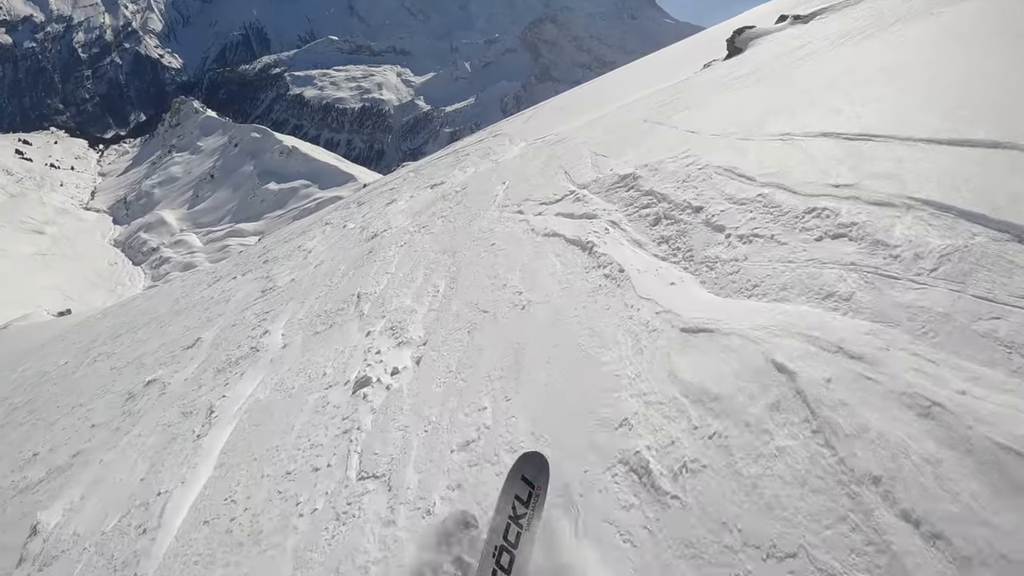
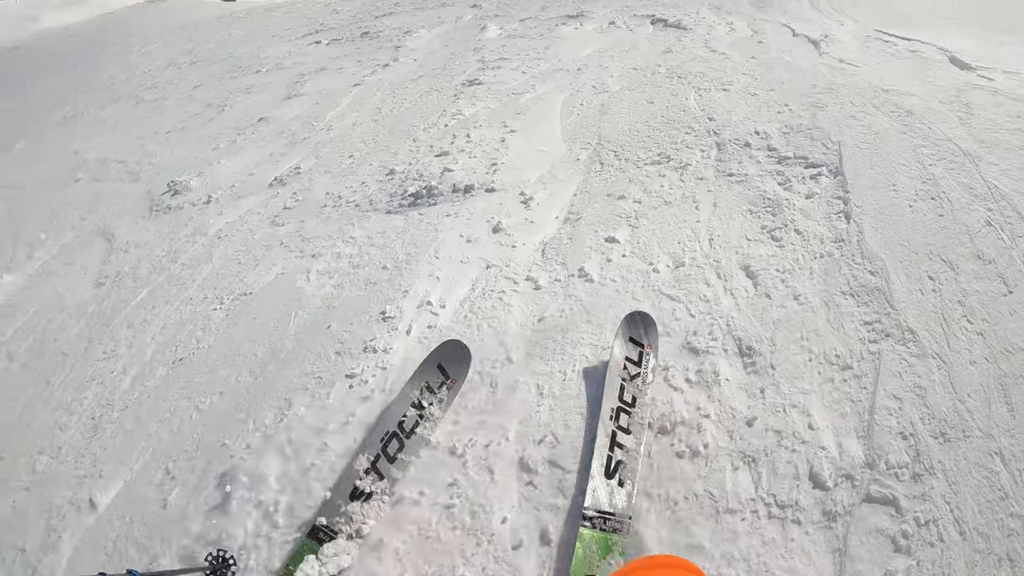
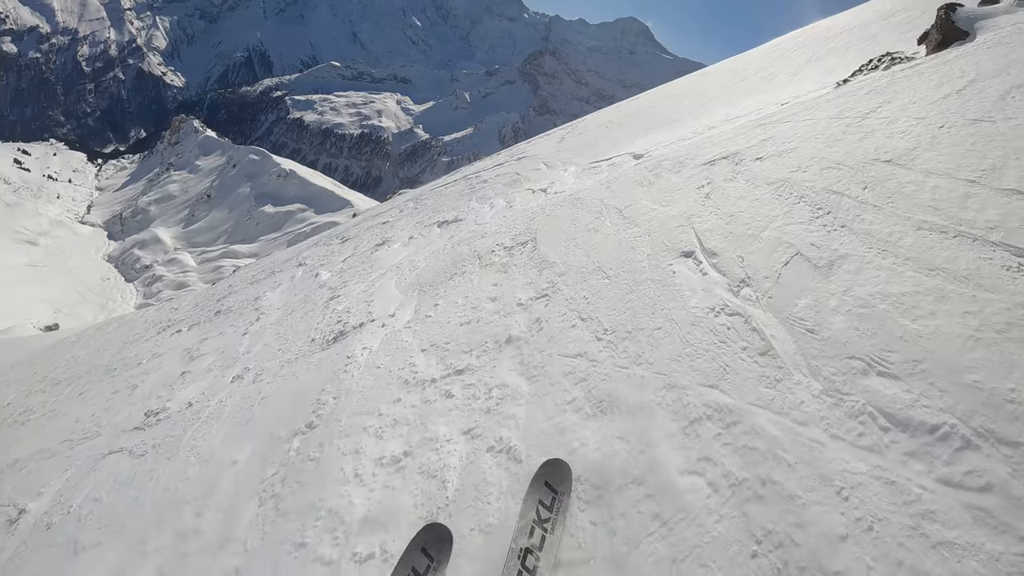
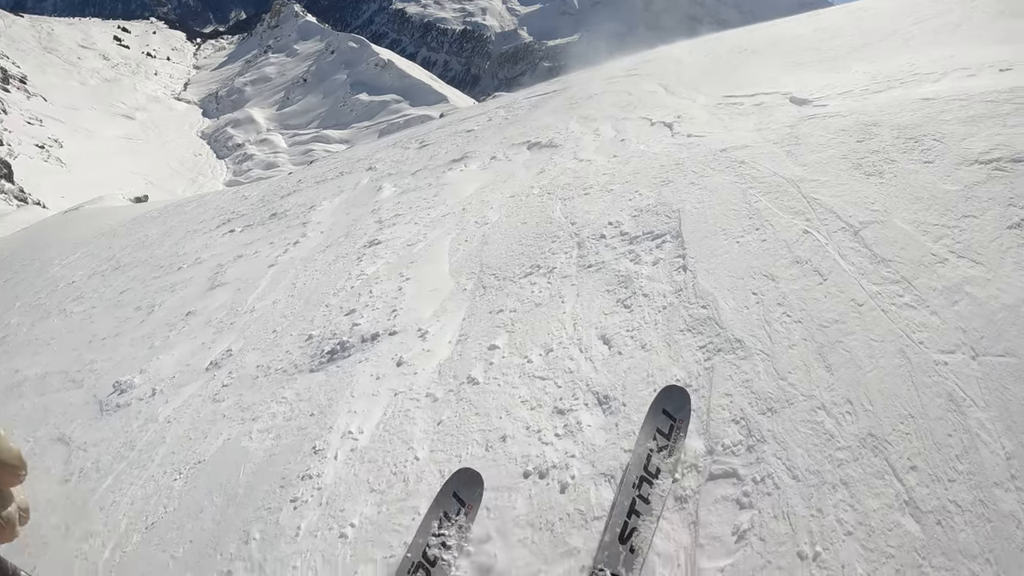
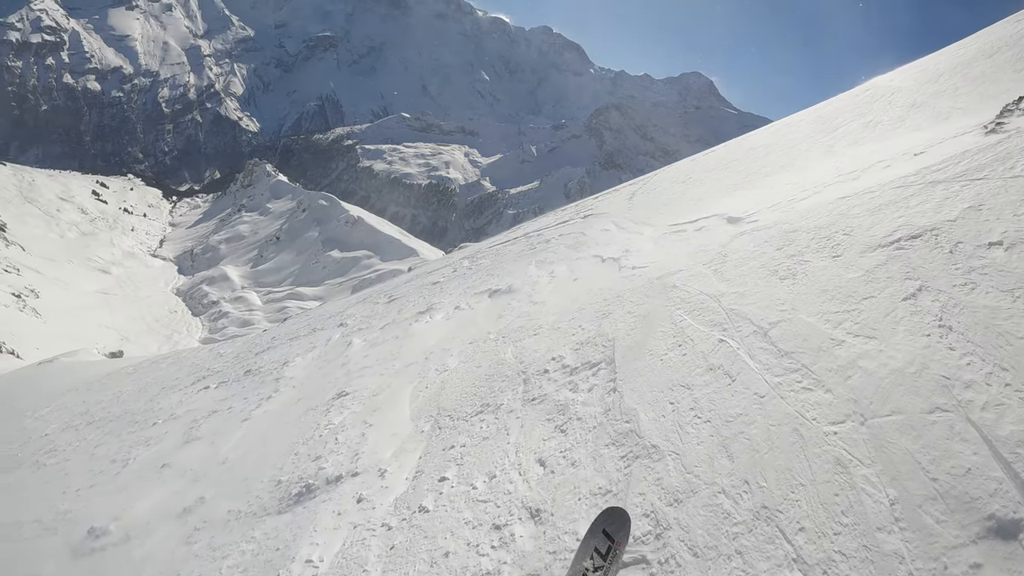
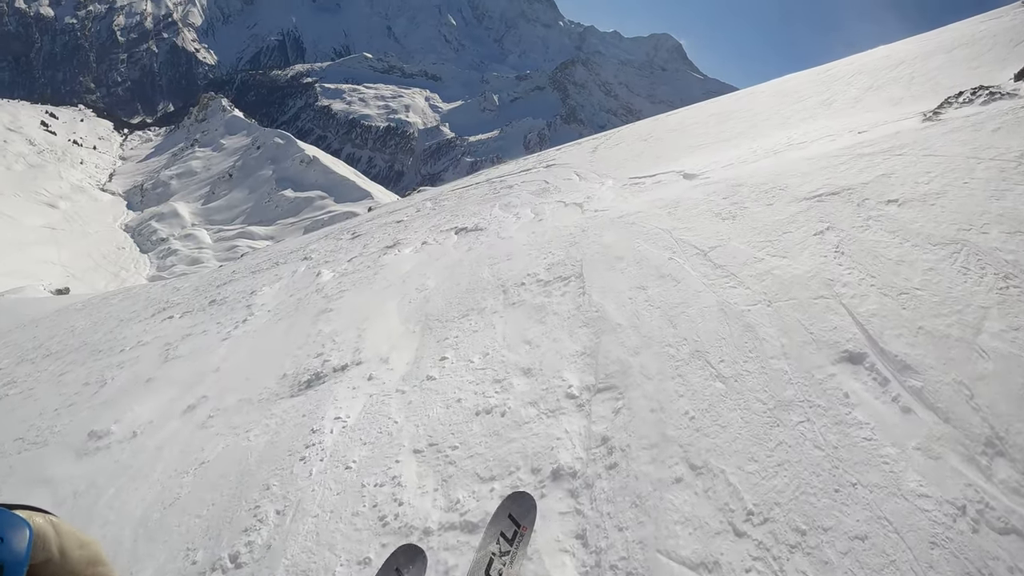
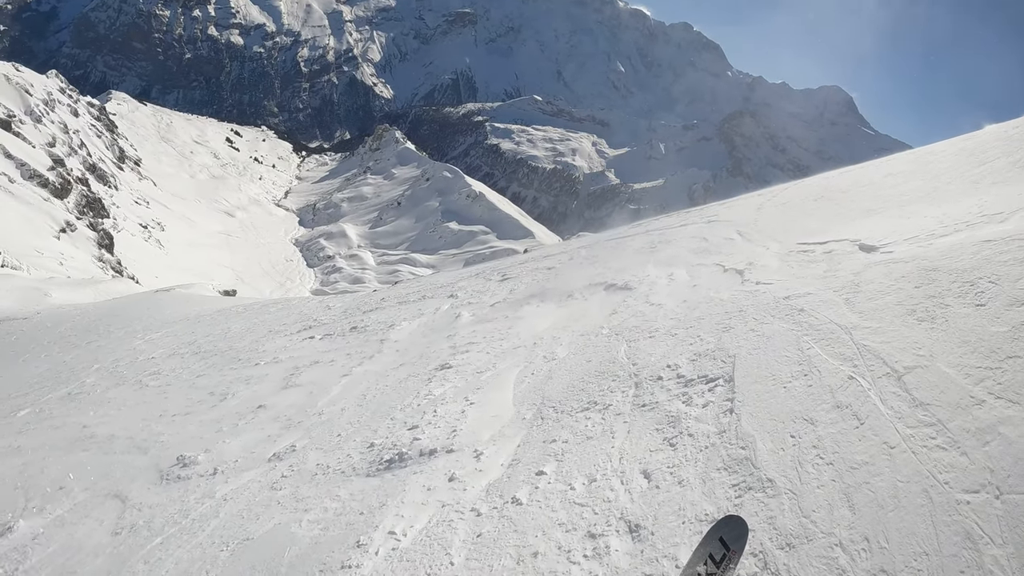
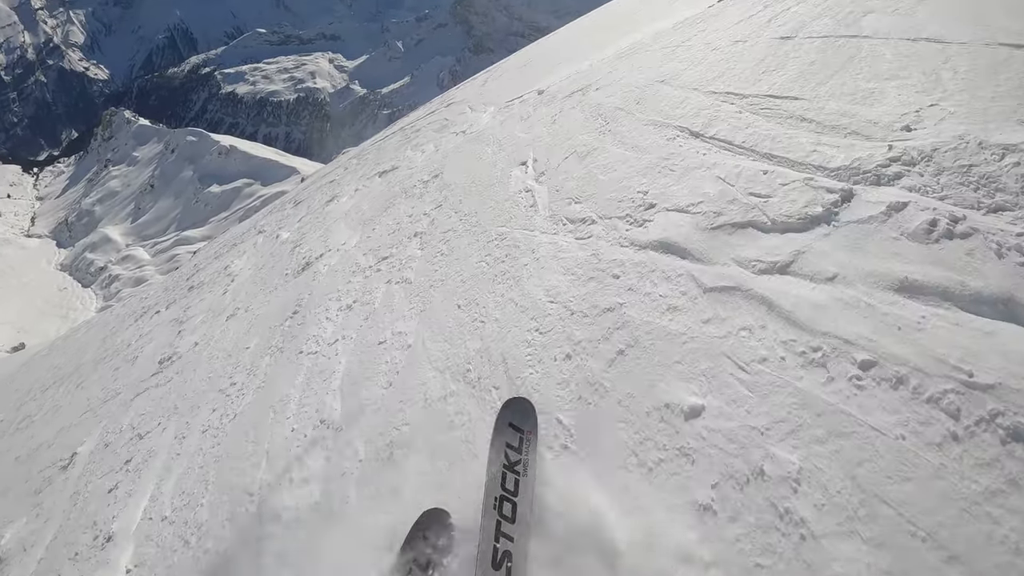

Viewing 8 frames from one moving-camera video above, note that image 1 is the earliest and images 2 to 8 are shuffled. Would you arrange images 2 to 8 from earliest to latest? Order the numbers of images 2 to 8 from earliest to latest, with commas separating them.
8, 3, 6, 5, 7, 4, 2
